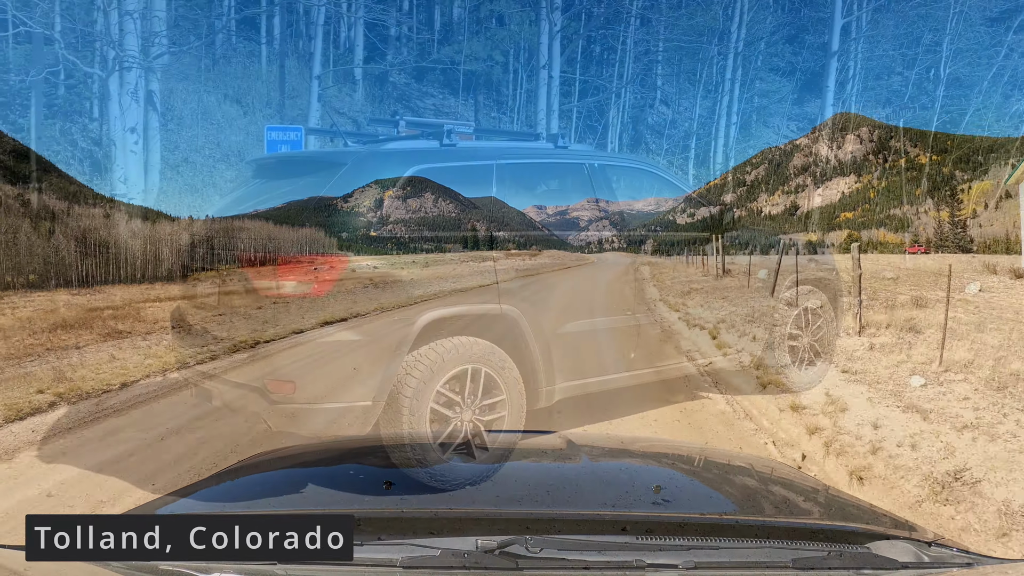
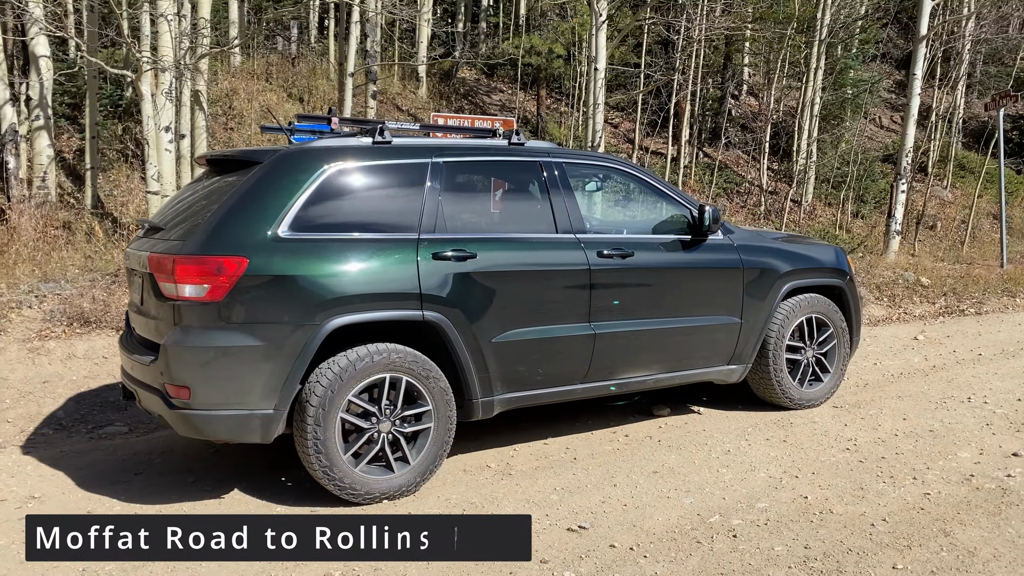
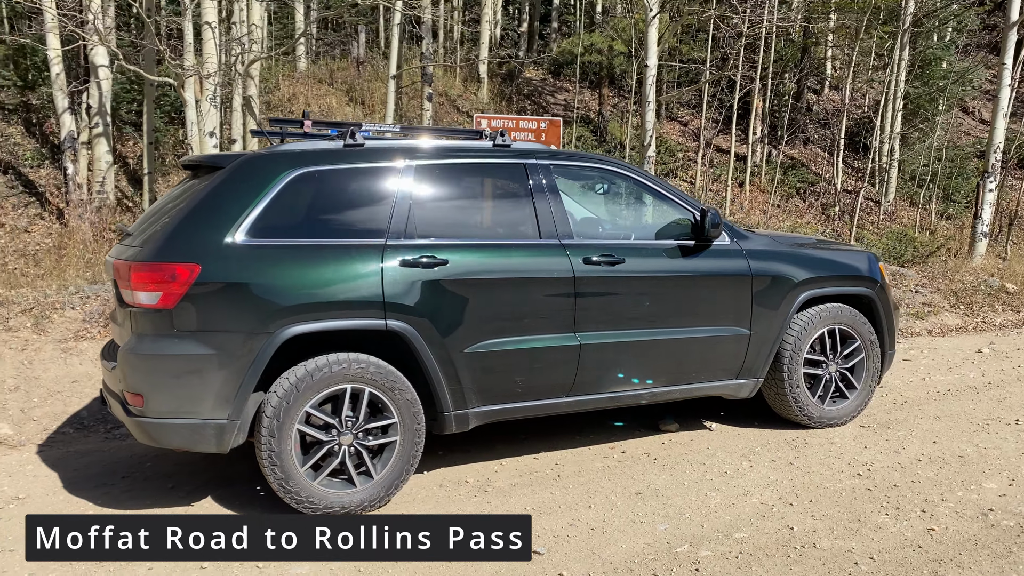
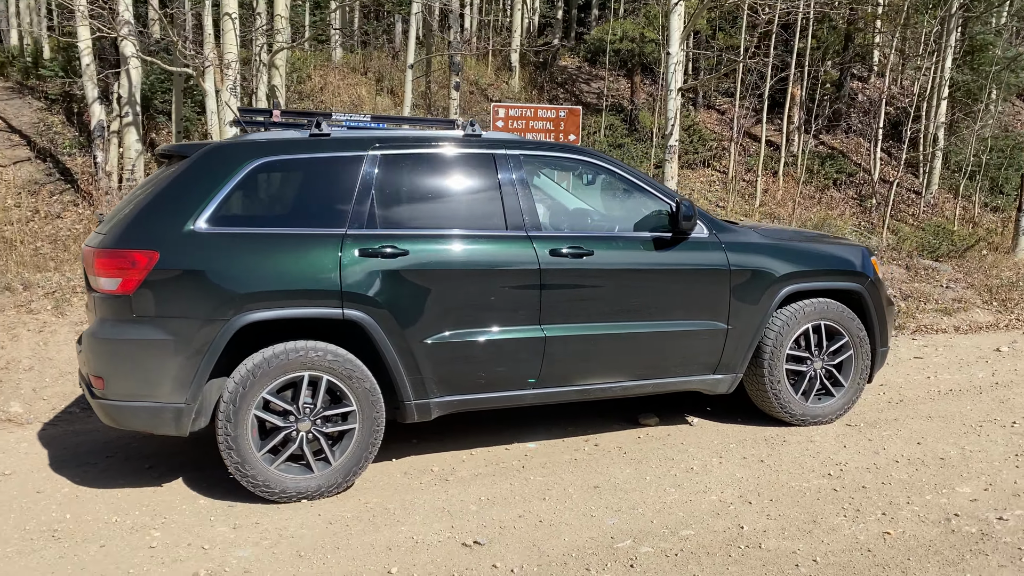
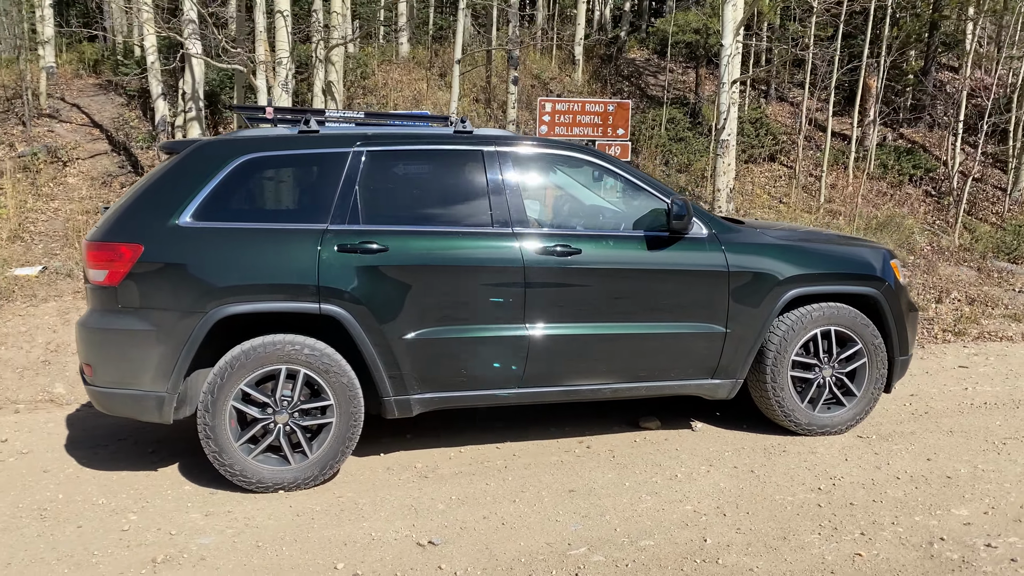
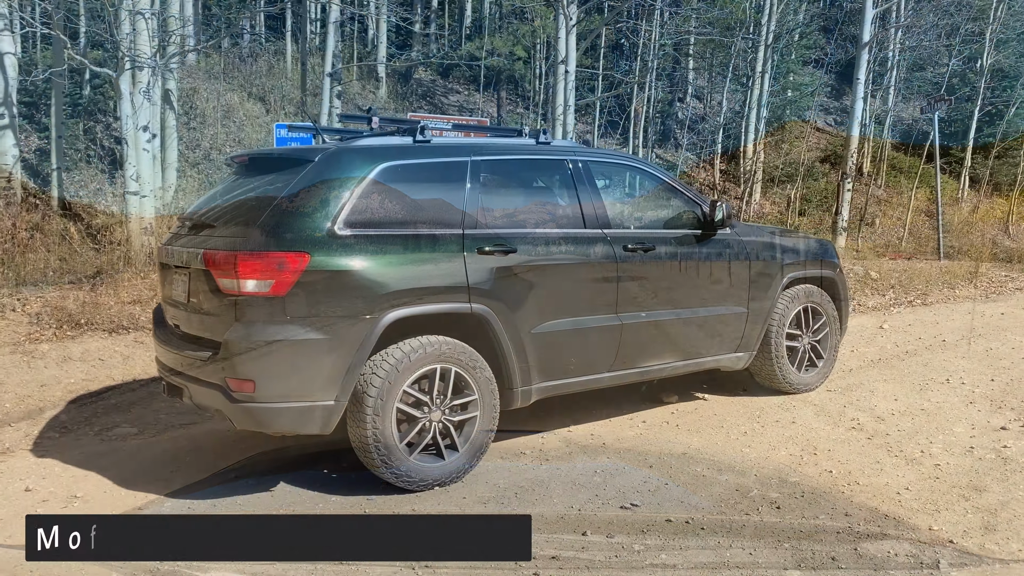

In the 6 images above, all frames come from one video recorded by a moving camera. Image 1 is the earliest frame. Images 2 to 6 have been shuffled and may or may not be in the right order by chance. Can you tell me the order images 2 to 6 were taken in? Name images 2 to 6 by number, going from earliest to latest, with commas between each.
6, 2, 3, 4, 5
